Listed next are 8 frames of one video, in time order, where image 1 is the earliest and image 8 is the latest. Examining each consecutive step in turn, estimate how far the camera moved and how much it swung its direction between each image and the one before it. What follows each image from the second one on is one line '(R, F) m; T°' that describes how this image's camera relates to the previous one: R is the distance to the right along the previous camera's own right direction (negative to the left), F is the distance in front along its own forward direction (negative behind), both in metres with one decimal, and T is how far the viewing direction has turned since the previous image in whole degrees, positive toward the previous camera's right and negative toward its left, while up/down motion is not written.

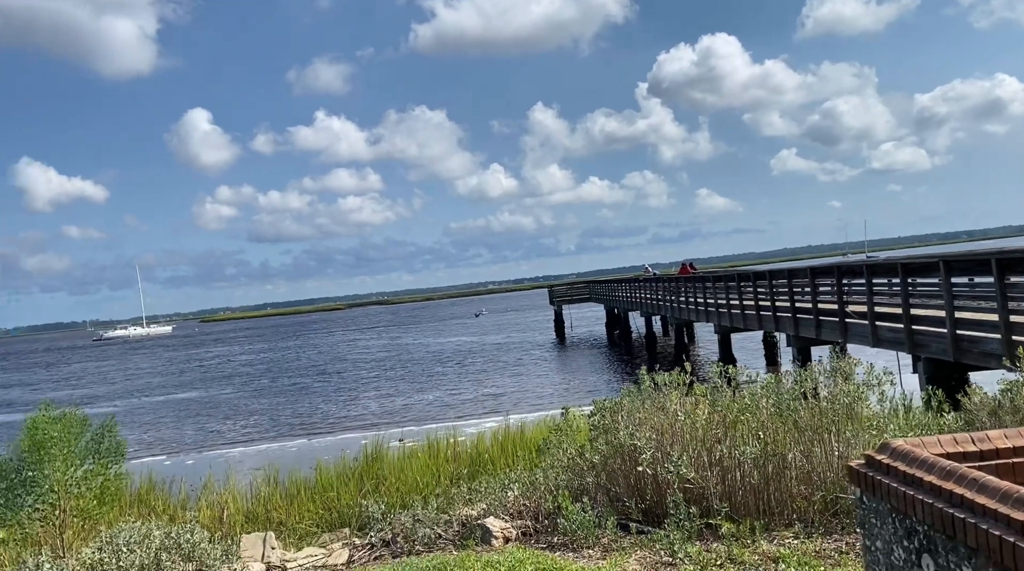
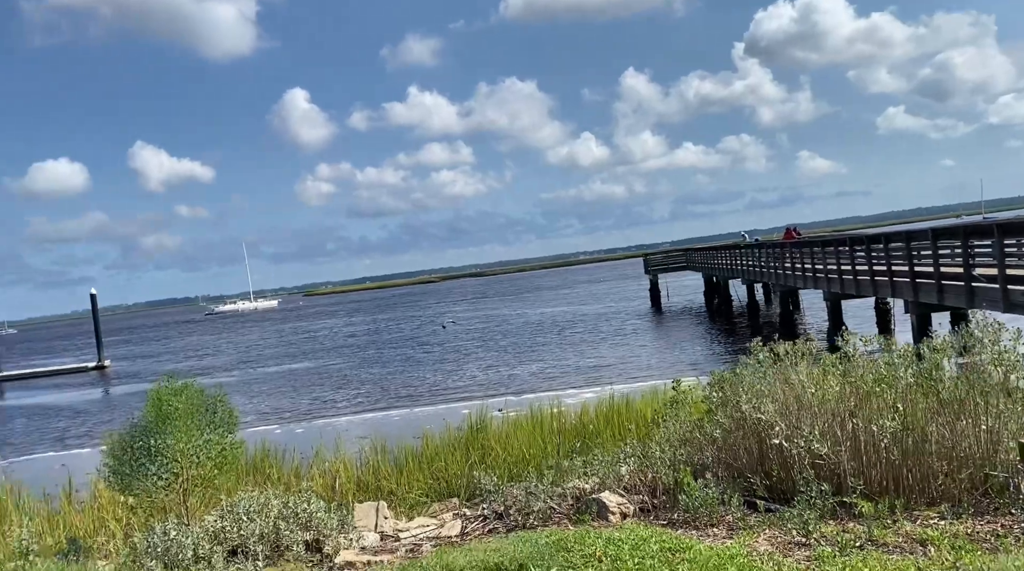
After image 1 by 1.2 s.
(-0.1, +0.2) m; -6°
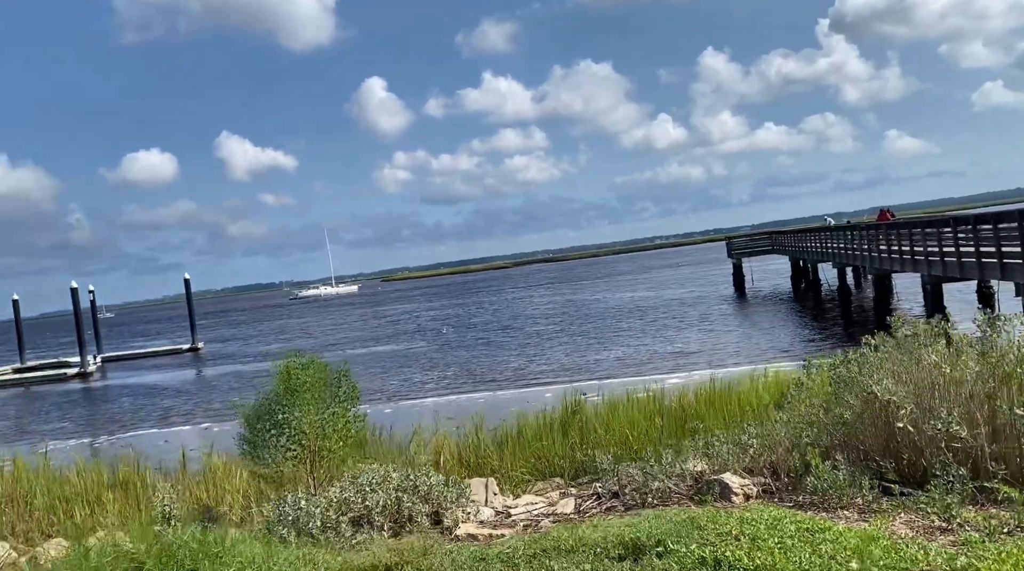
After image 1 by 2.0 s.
(-0.3, 0.0) m; -5°
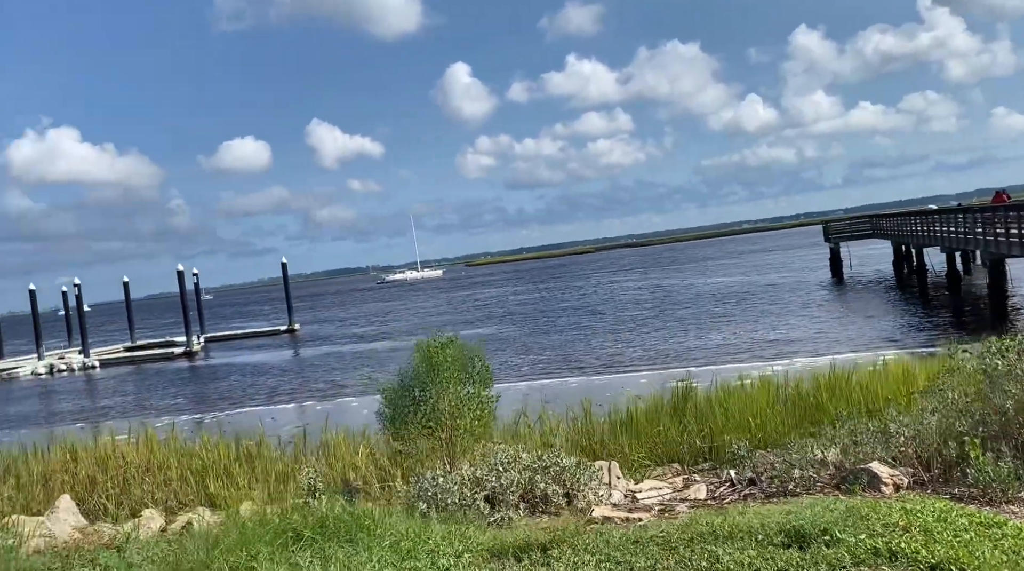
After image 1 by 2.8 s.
(-0.4, 0.0) m; -5°
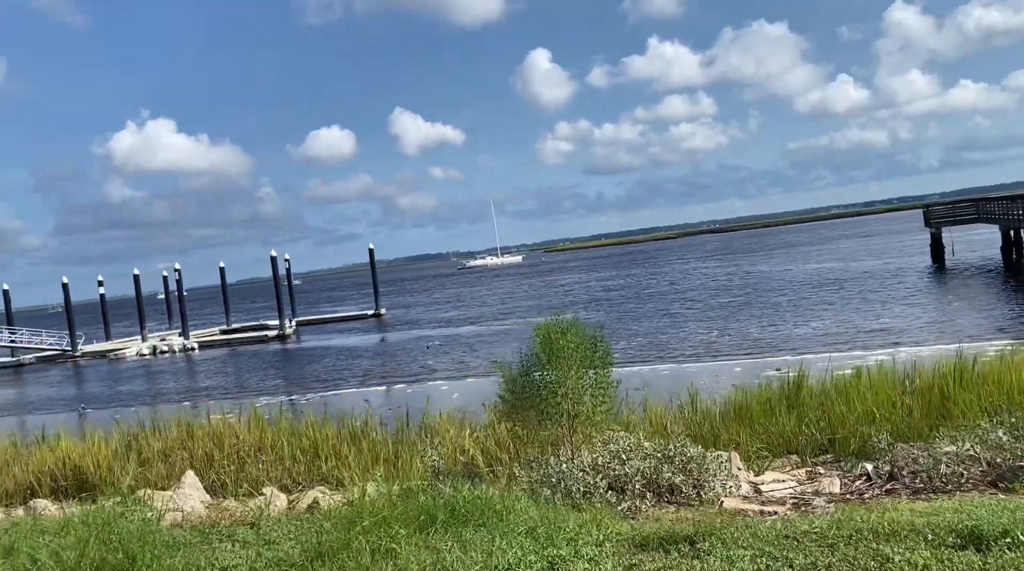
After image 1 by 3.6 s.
(-0.3, +0.1) m; -5°
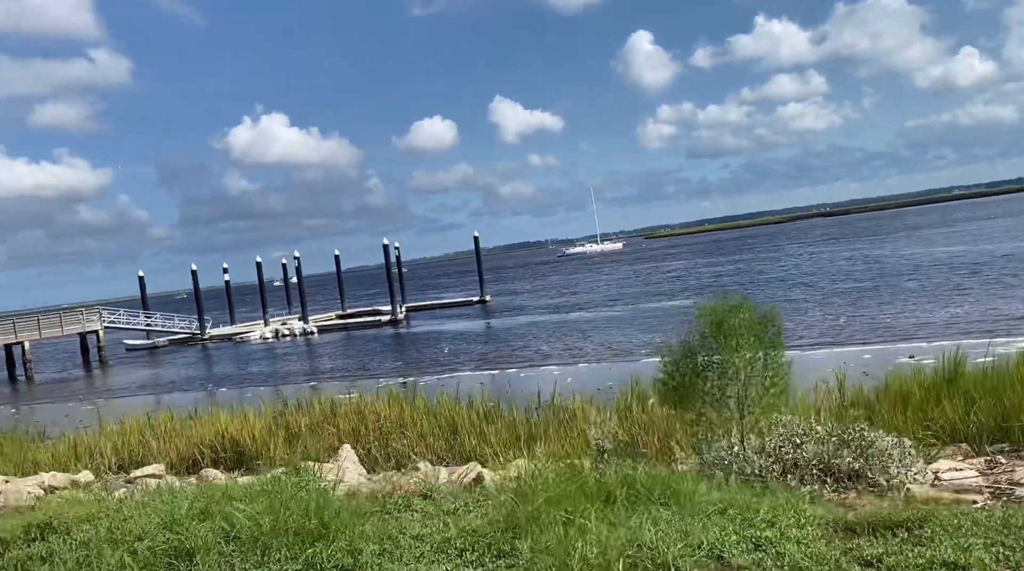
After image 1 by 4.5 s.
(-0.5, 0.0) m; -7°
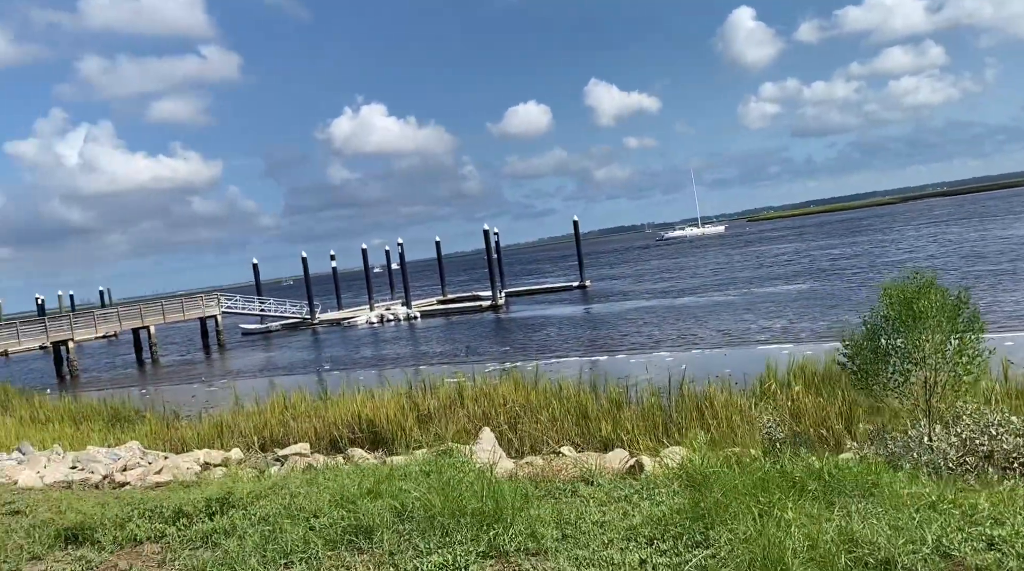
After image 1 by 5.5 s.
(-0.5, +0.1) m; -6°
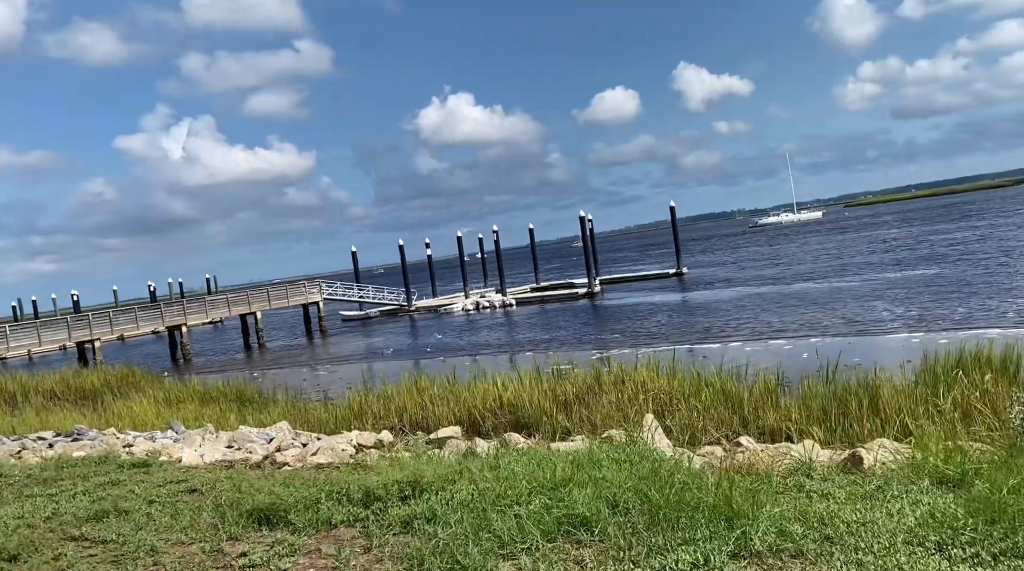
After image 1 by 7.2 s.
(-0.8, +0.4) m; -6°
